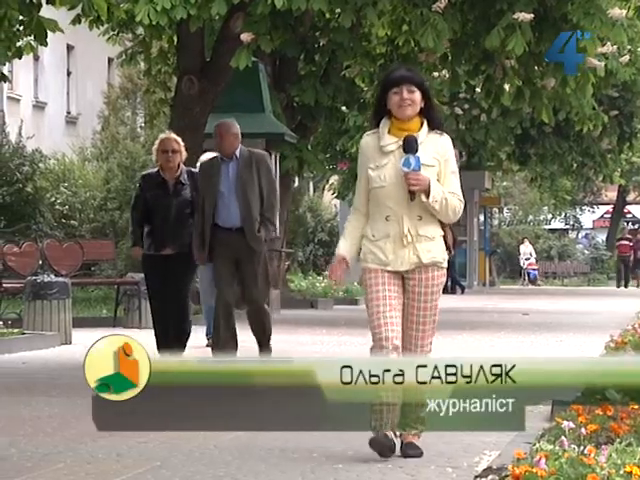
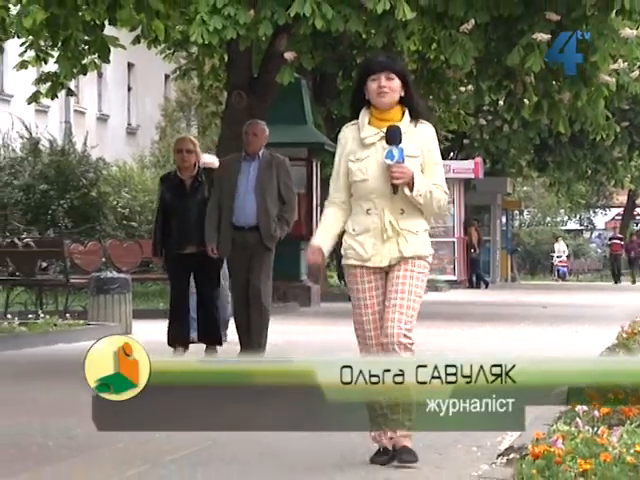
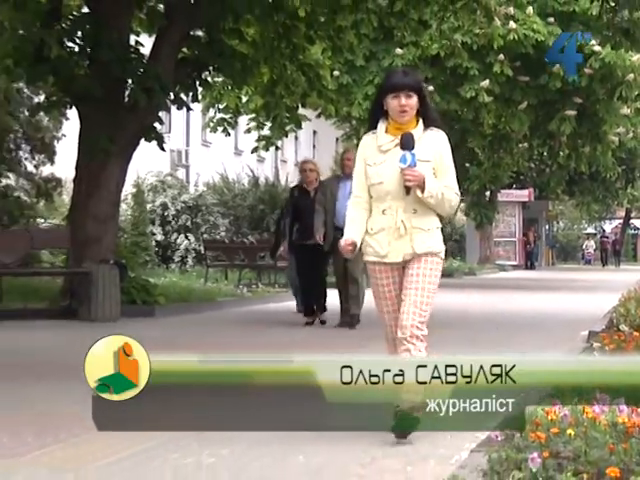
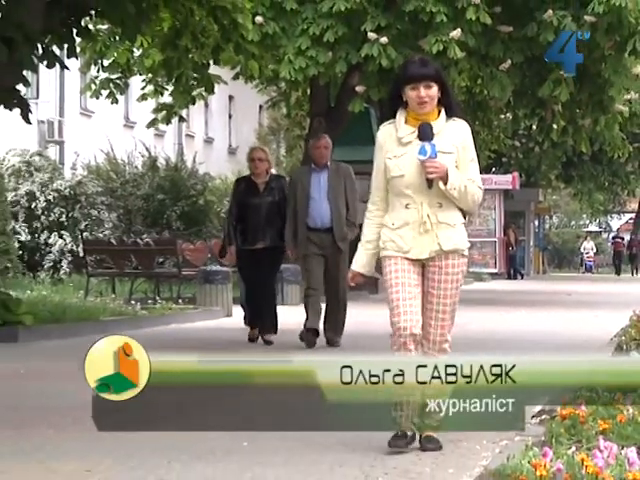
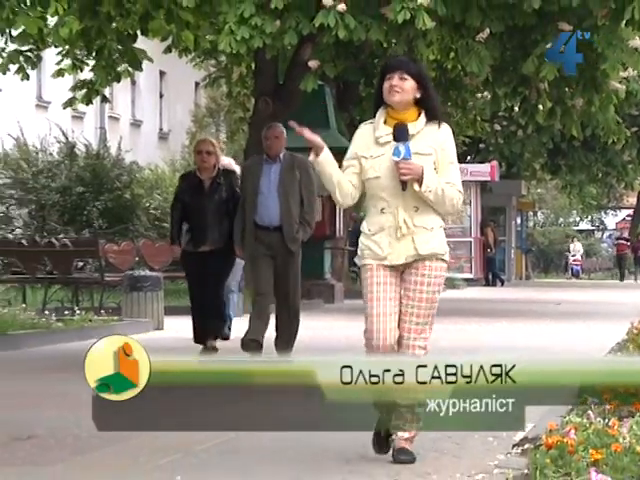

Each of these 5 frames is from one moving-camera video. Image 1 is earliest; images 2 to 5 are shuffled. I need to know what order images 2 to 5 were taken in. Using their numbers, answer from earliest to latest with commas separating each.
2, 5, 4, 3
